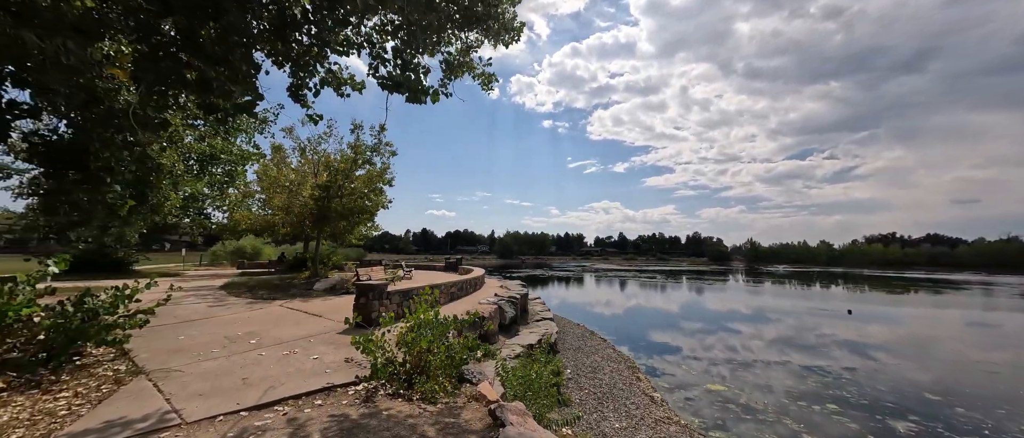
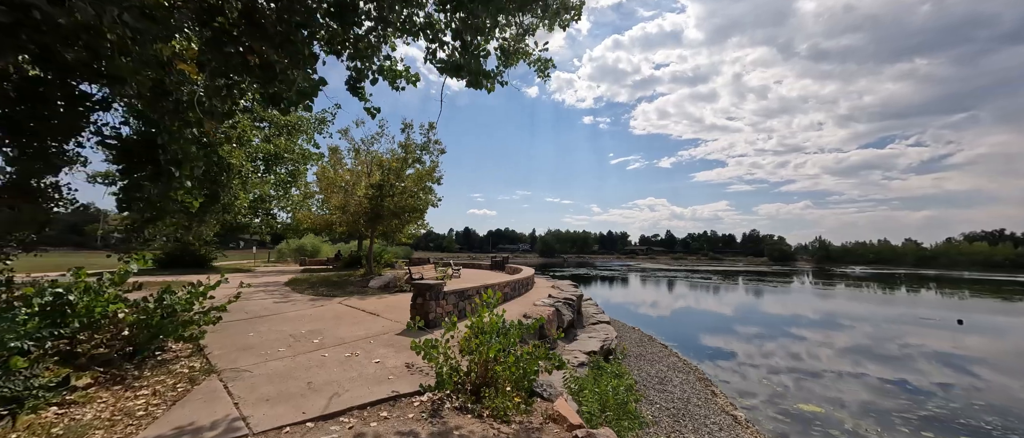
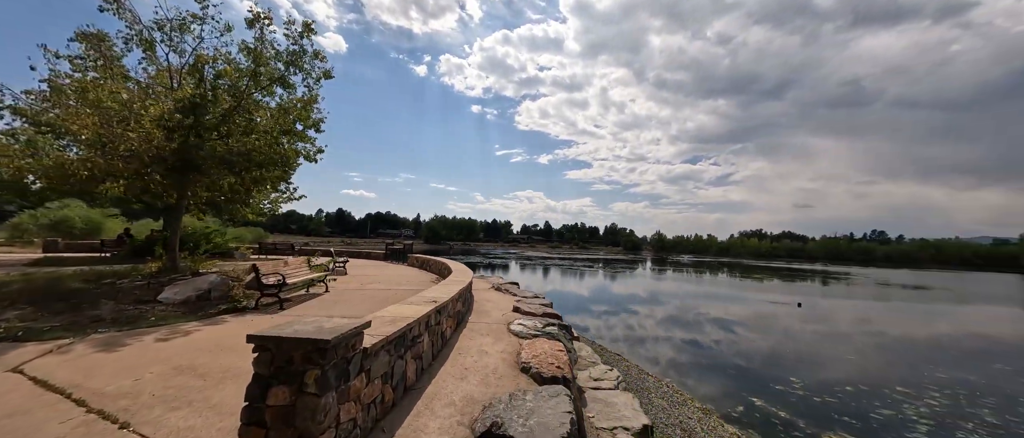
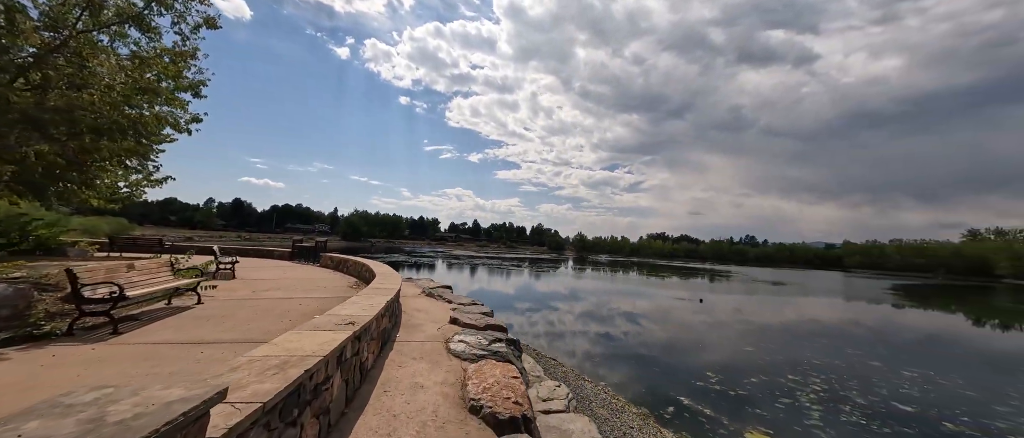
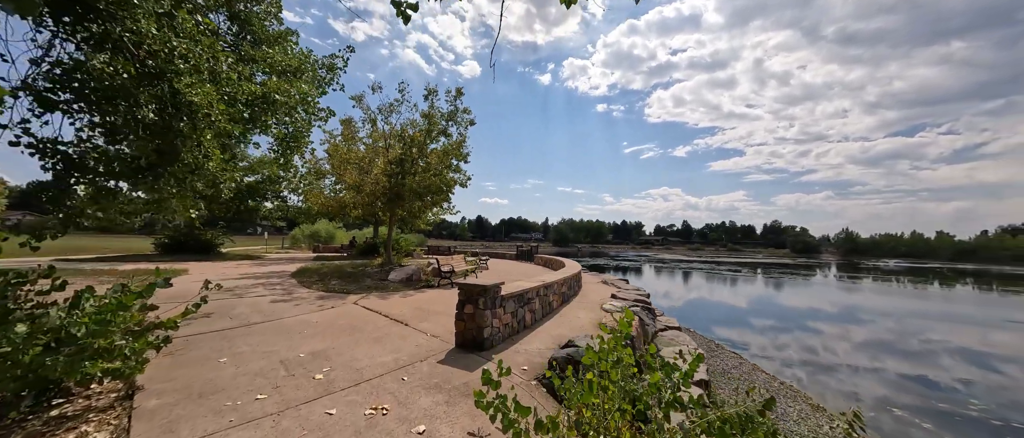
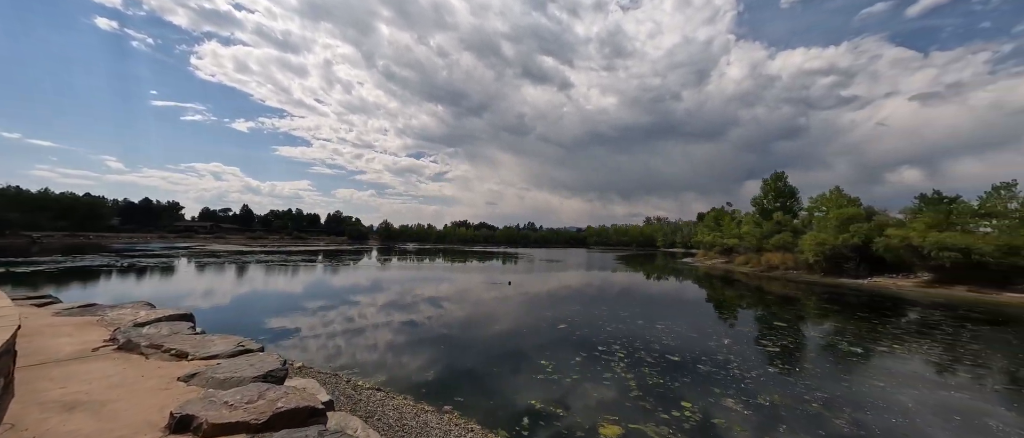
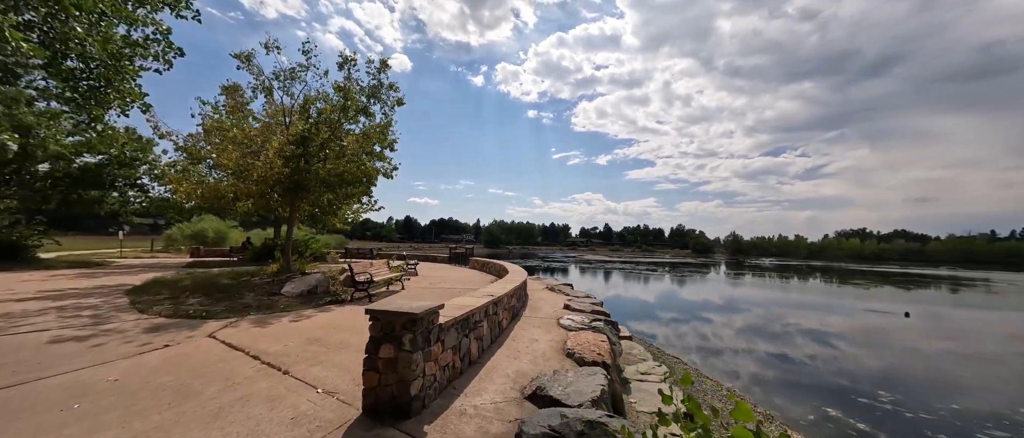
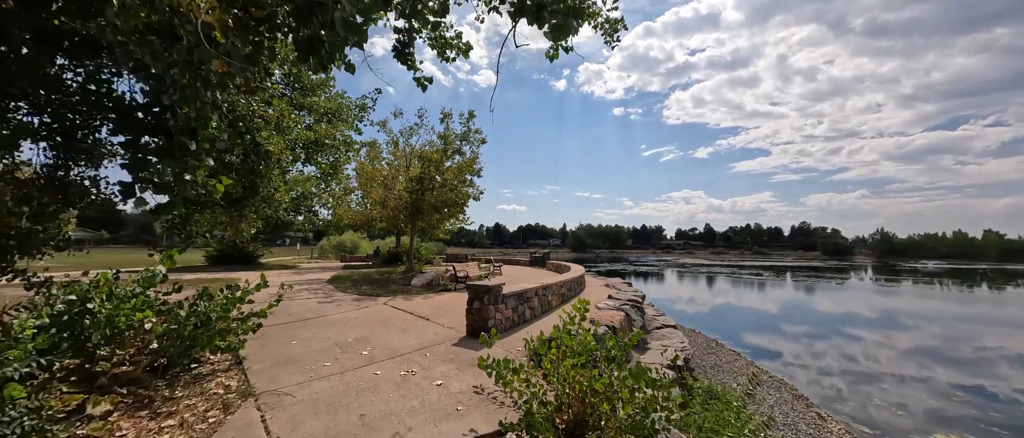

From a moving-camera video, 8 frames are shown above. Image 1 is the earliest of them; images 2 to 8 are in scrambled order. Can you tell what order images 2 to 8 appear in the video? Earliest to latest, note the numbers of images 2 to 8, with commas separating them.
2, 8, 5, 7, 3, 4, 6
